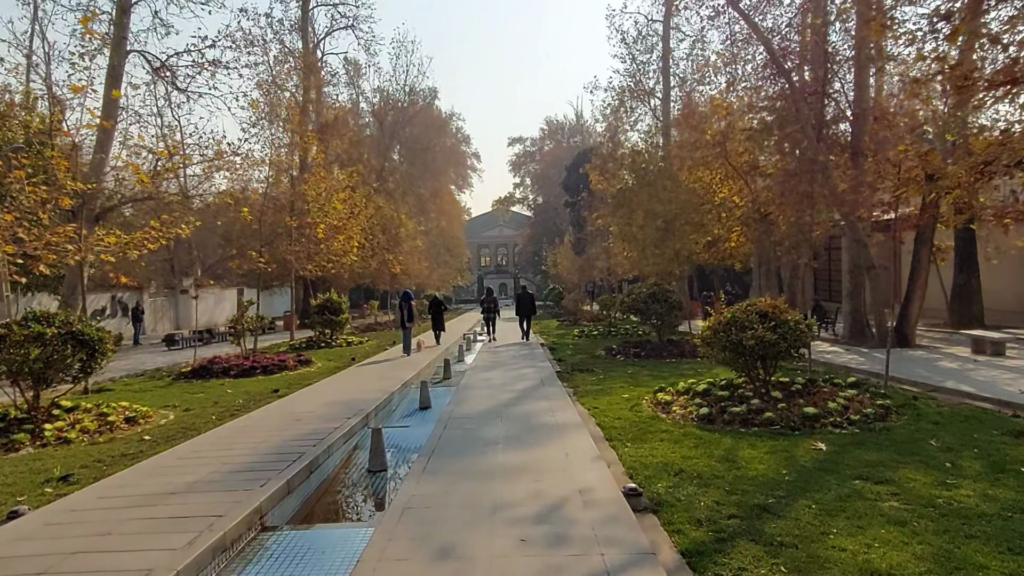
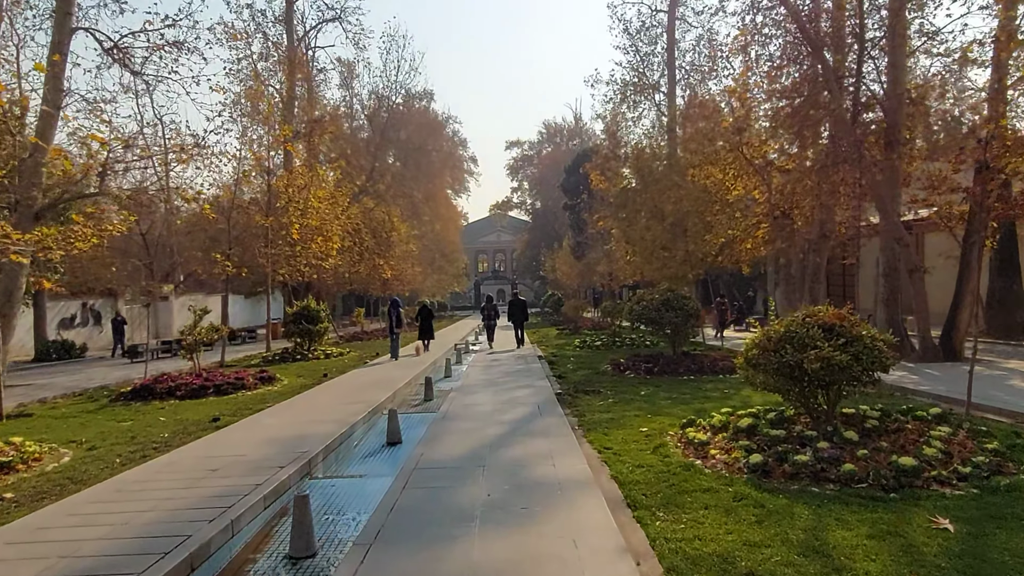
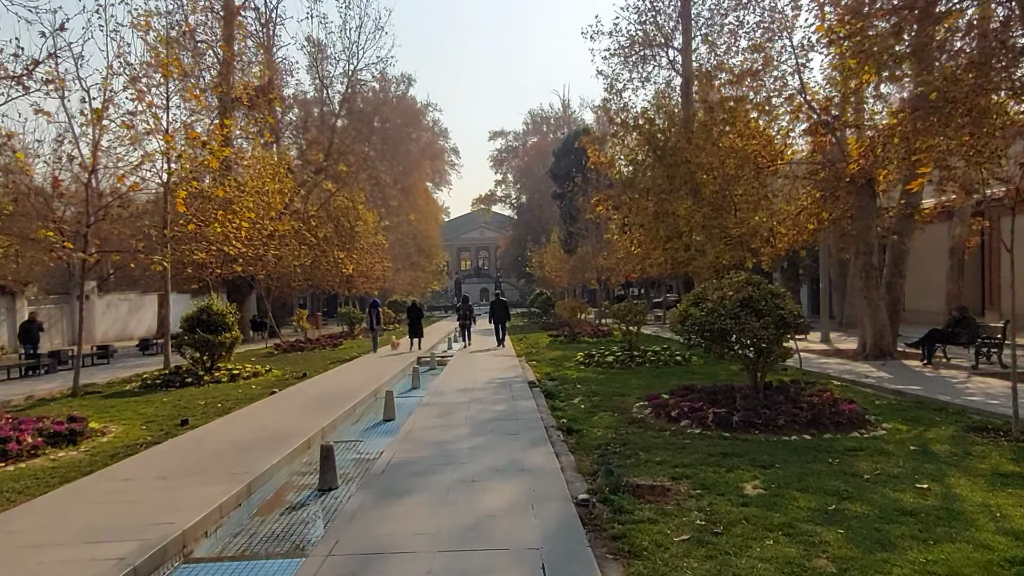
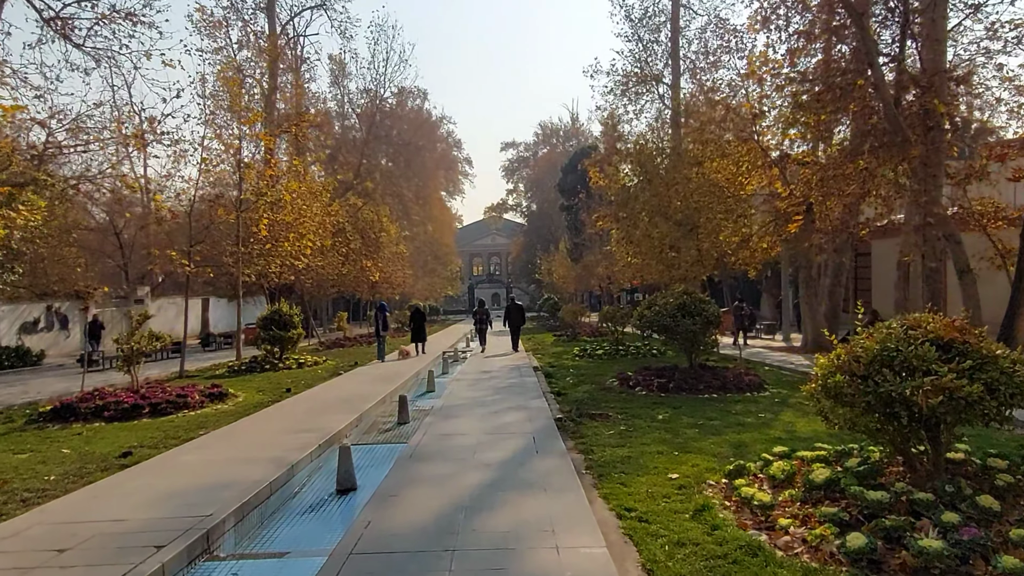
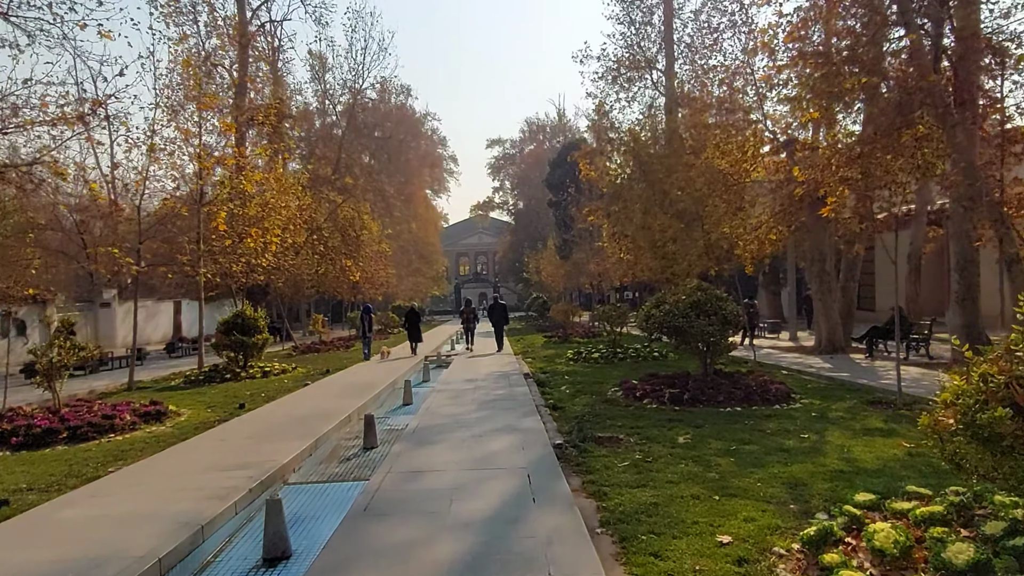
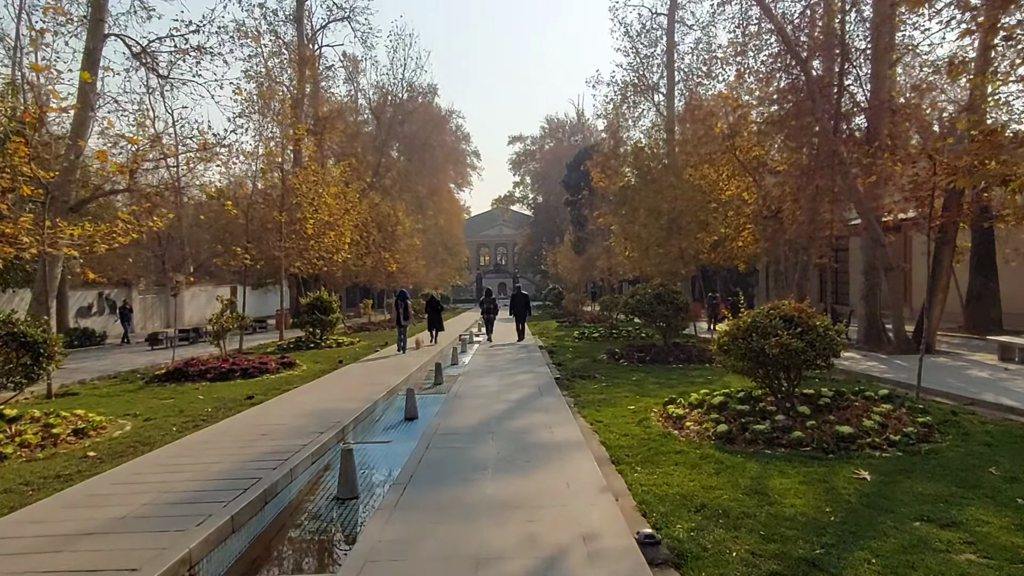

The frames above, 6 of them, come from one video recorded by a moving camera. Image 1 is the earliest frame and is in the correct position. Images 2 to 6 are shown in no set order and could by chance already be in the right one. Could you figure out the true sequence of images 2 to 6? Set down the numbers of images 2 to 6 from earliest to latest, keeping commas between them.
6, 2, 4, 5, 3
